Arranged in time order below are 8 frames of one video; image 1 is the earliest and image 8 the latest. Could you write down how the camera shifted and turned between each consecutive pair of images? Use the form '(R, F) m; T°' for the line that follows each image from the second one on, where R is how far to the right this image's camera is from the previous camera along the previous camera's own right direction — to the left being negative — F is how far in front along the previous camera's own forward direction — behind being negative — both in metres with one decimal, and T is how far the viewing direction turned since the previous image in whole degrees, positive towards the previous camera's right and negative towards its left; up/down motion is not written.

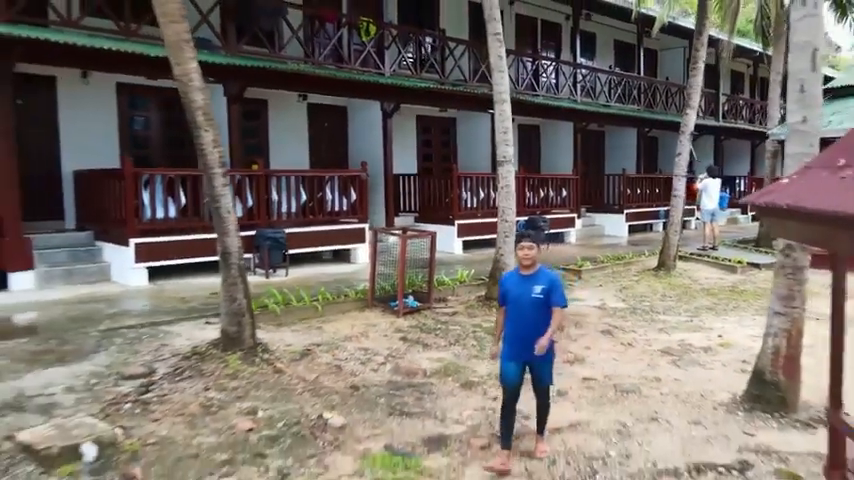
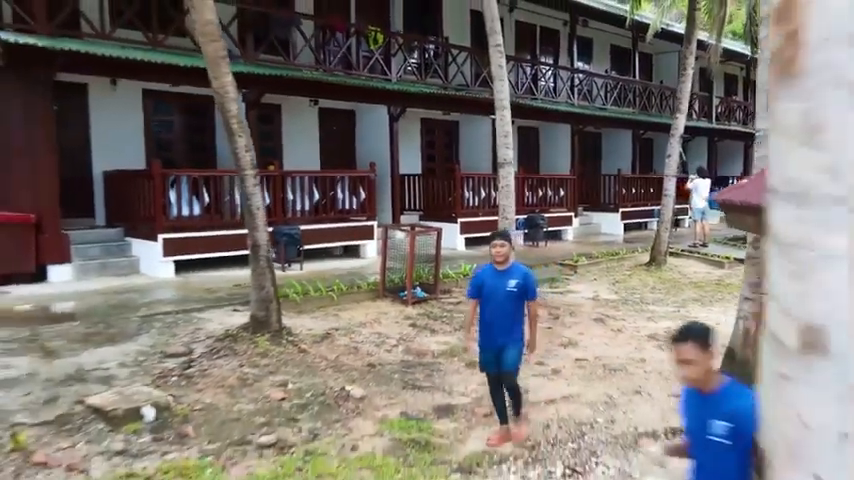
(-0.1, -0.7) m; 0°
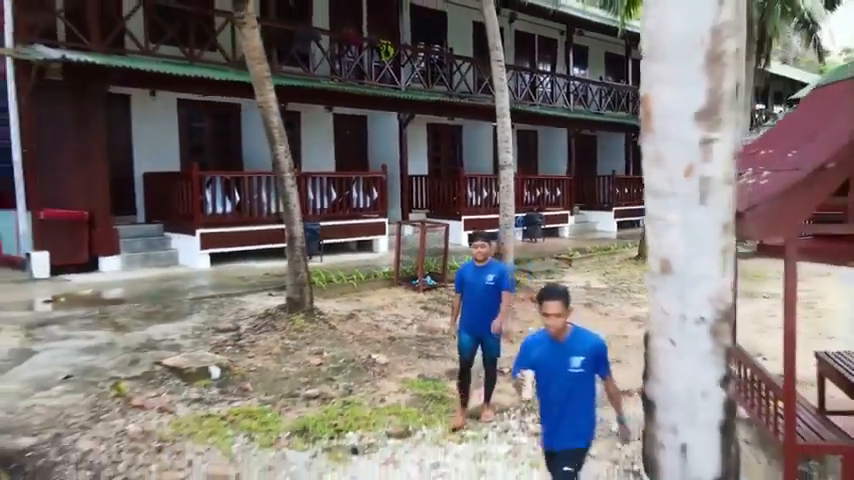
(-0.1, -1.1) m; 0°
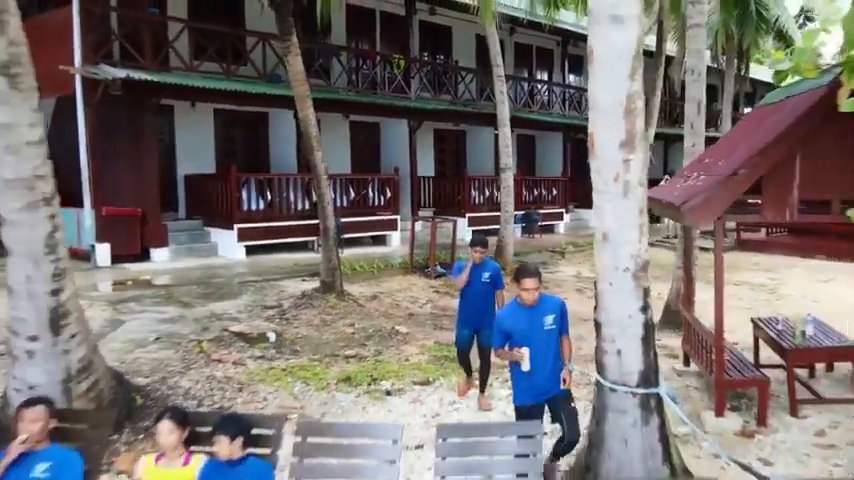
(-0.1, -1.4) m; 0°
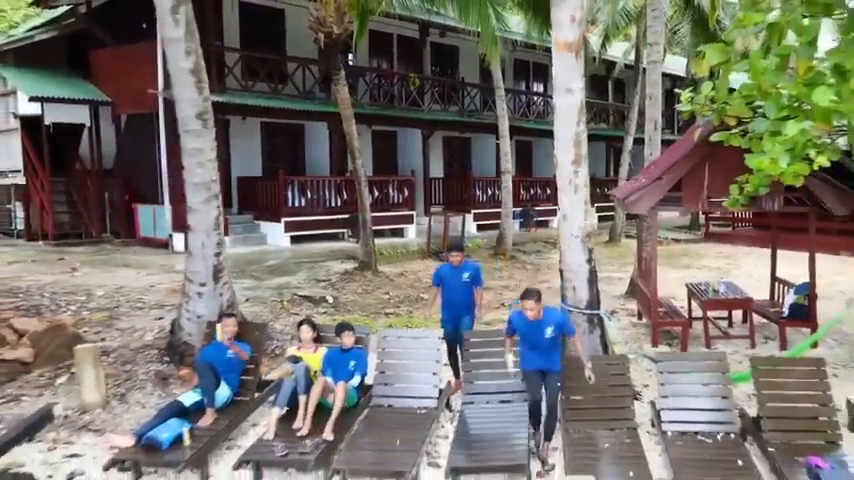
(-0.2, -2.4) m; 0°
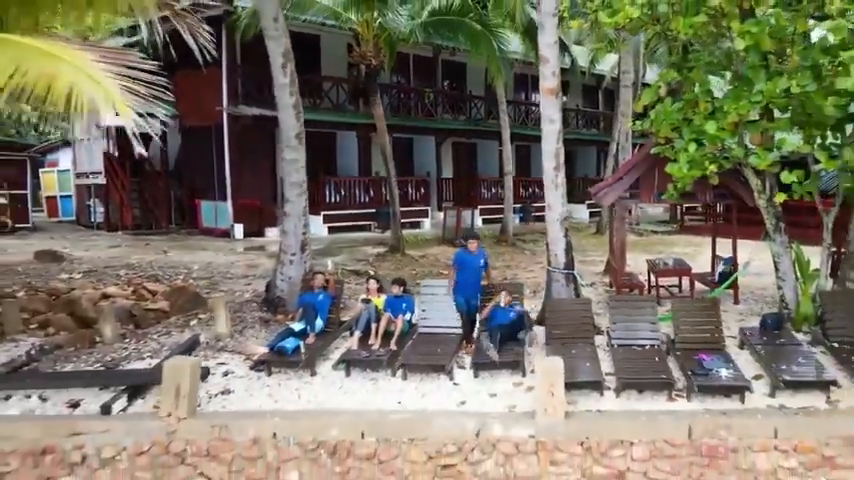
(-0.3, -2.8) m; 0°
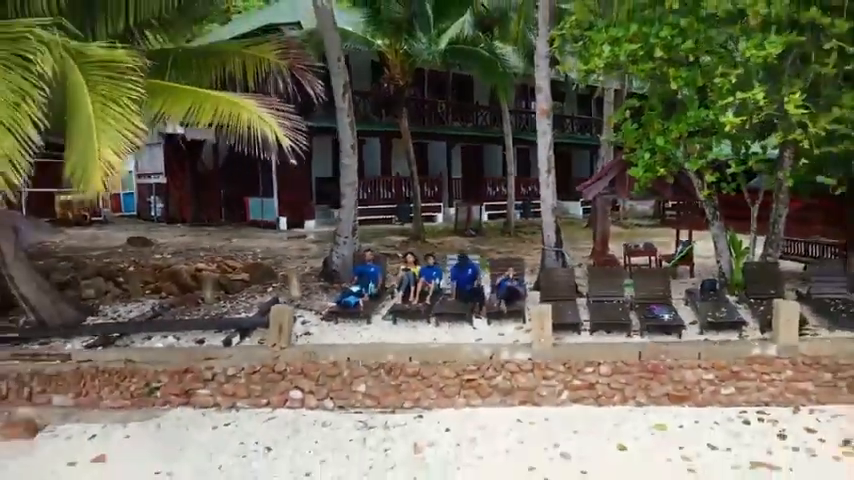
(-0.3, -2.9) m; 0°
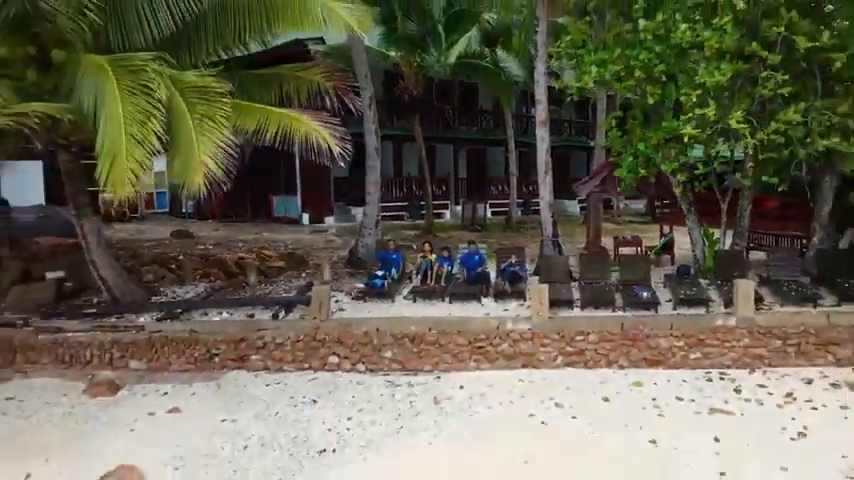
(-0.2, -1.8) m; 0°
